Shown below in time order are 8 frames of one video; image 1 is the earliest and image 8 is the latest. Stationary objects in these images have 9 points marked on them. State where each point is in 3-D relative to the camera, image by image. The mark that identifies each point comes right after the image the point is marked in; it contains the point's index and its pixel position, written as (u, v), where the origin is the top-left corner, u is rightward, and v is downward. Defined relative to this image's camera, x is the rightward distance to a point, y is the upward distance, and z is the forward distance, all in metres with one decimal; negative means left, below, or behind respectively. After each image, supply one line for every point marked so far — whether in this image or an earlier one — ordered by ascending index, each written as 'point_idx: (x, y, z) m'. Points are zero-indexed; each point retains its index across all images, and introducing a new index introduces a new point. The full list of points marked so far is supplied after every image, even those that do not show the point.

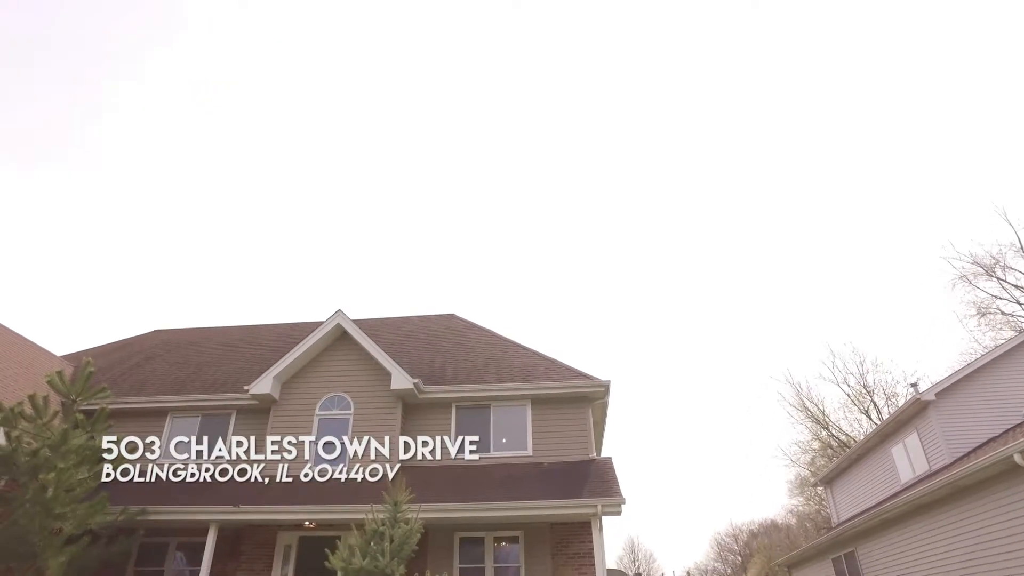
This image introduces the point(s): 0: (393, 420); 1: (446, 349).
0: (-2.5, -2.8, +14.0) m
1: (-1.7, -1.6, +16.9) m
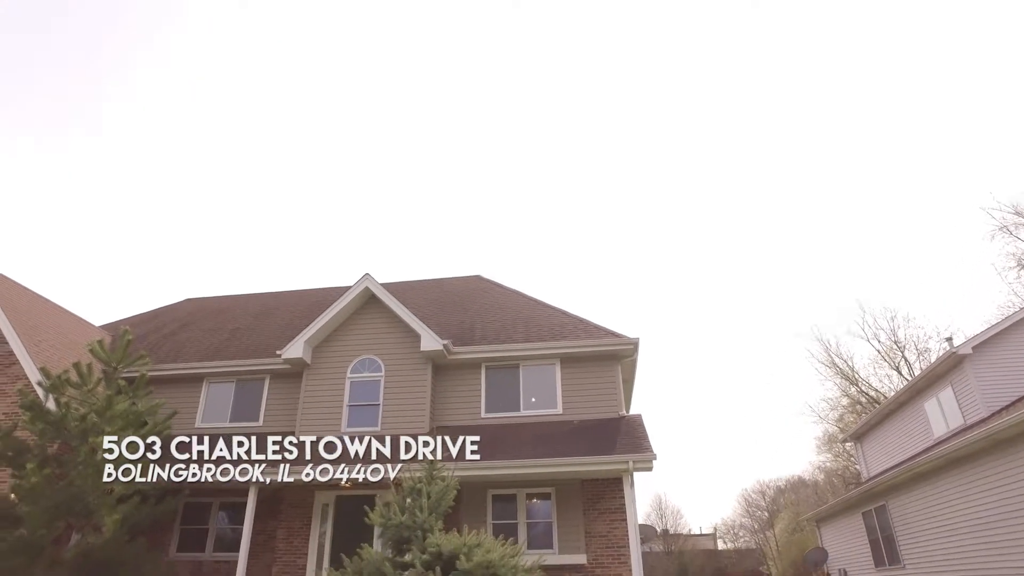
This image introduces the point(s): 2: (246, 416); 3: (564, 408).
0: (-1.9, -2.0, +14.2) m
1: (-1.0, -0.6, +17.0) m
2: (-6.1, -2.9, +14.9) m
3: (+1.2, -2.6, +14.5) m
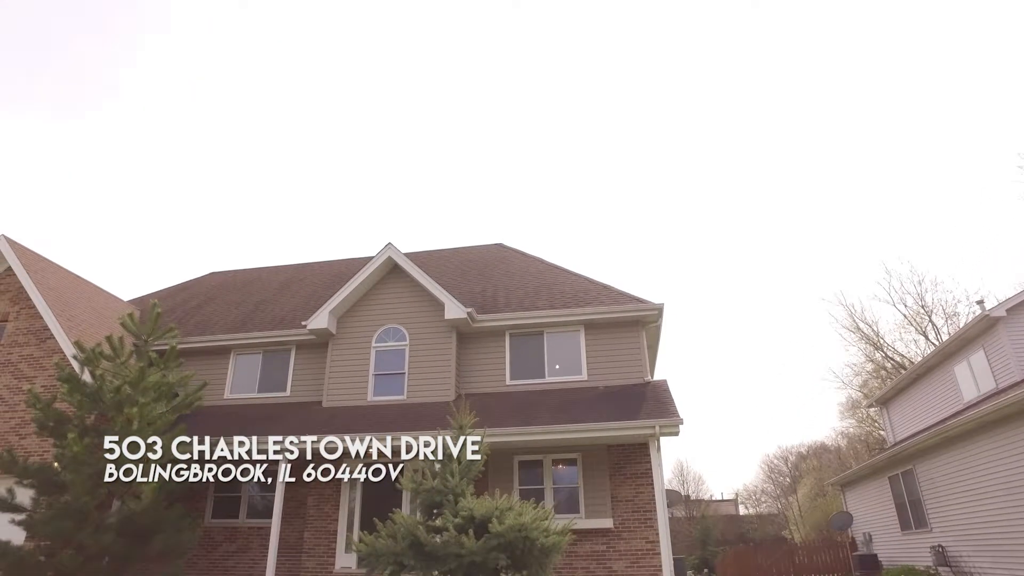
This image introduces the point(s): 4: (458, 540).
0: (-1.4, -1.3, +14.3) m
1: (-0.4, +0.2, +16.9) m
2: (-5.5, -2.3, +15.1) m
3: (+1.7, -1.9, +14.4) m
4: (-0.5, -2.6, +6.8) m
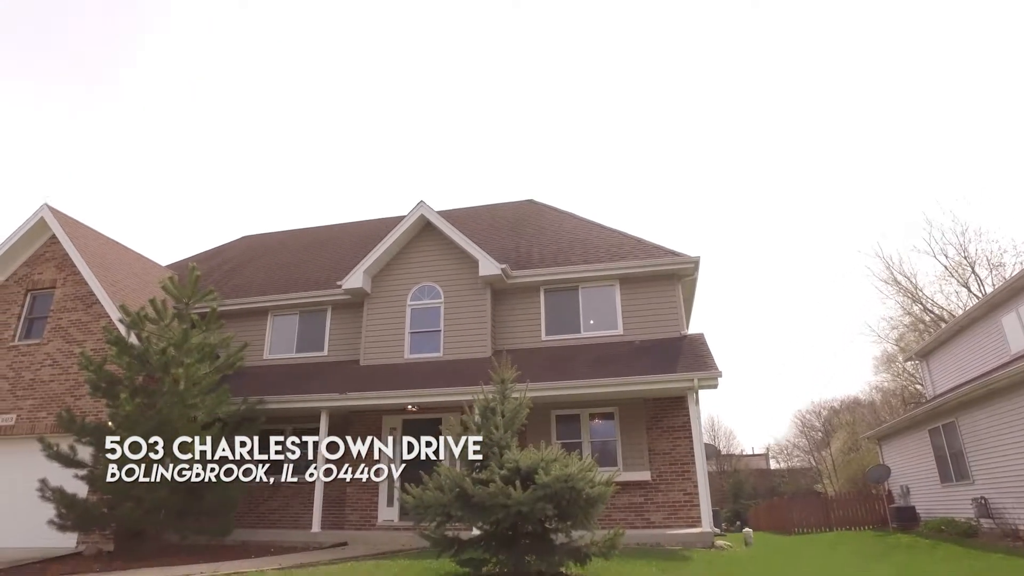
0: (-0.6, -0.4, +14.2) m
1: (+0.4, +1.3, +16.7) m
2: (-4.7, -1.4, +15.4) m
3: (+2.5, -0.9, +14.3) m
4: (-0.1, -2.1, +6.8) m
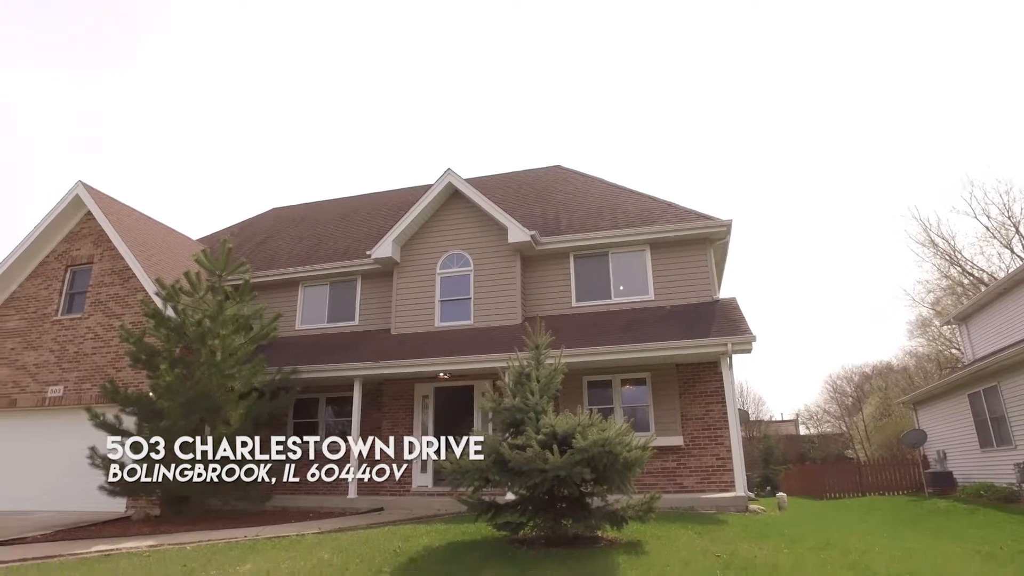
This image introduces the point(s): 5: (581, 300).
0: (0.0, +0.3, +14.2) m
1: (+1.1, +2.2, +16.6) m
2: (-4.0, -0.7, +15.5) m
3: (+3.1, -0.1, +14.2) m
4: (+0.3, -1.7, +6.8) m
5: (+1.5, -0.3, +14.5) m
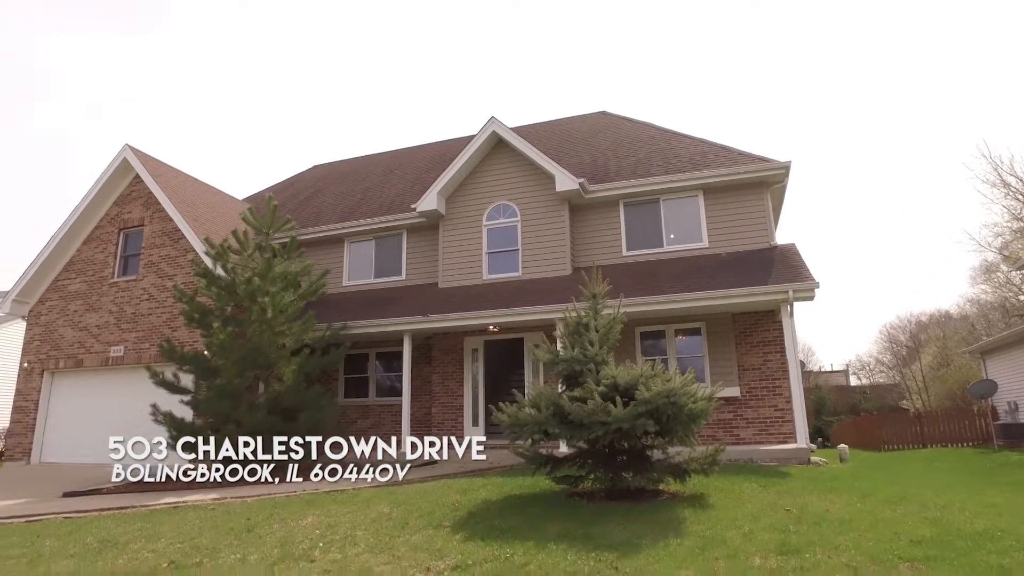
0: (+1.0, +1.3, +13.8) m
1: (+2.2, +3.4, +15.9) m
2: (-2.9, +0.4, +15.4) m
3: (+4.1, +1.0, +13.6) m
4: (+0.9, -1.2, +6.6) m
5: (+2.6, +0.8, +14.1) m
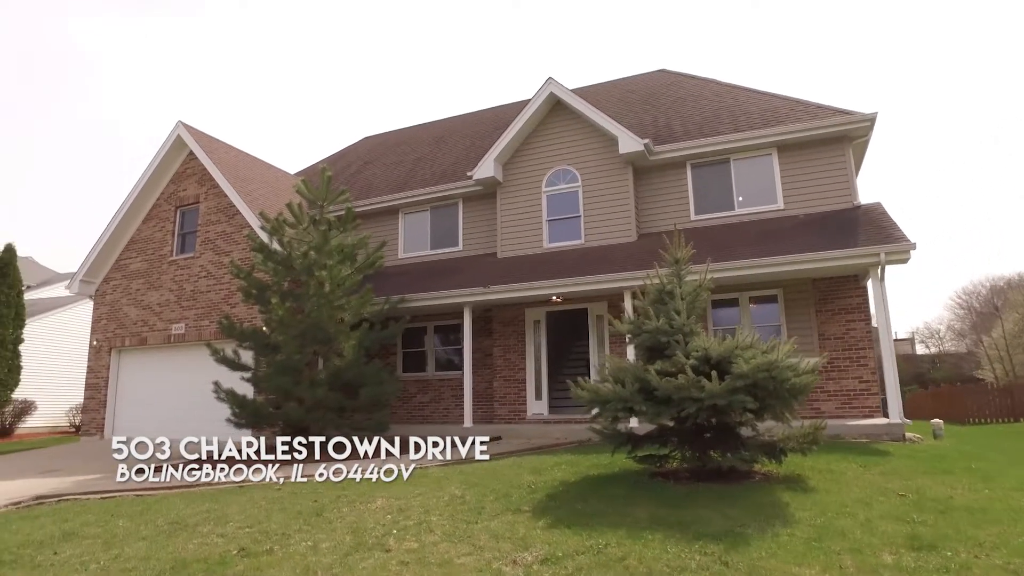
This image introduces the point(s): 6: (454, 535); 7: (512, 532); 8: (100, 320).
0: (+2.2, +2.0, +13.0) m
1: (+3.5, +4.1, +15.0) m
2: (-1.5, +1.0, +15.0) m
3: (+5.3, +1.6, +12.7) m
4: (+1.7, -0.8, +6.0) m
5: (+3.8, +1.5, +13.3) m
6: (-0.5, -2.0, +5.2) m
7: (0.0, -2.0, +5.2) m
8: (-9.9, -0.8, +15.8) m
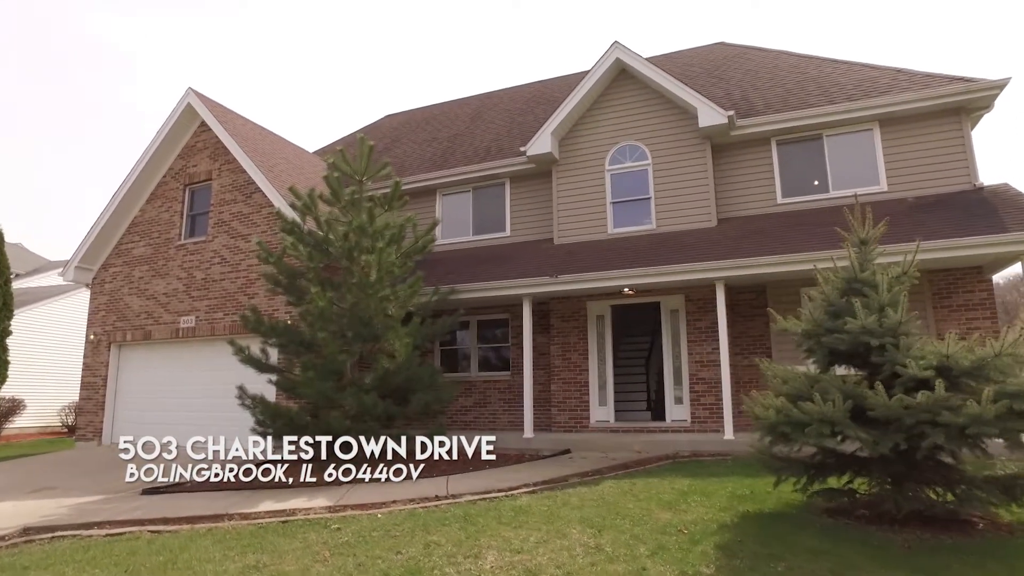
0: (+3.3, +2.1, +11.4) m
1: (+4.6, +4.3, +13.4) m
2: (-0.4, +1.2, +13.3) m
3: (+6.4, +1.8, +11.1) m
4: (+2.8, -0.7, +4.3) m
5: (+4.9, +1.6, +11.6) m
6: (+0.7, -1.8, +3.6) m
7: (+1.2, -1.8, +3.6) m
8: (-8.9, -0.5, +14.0) m
